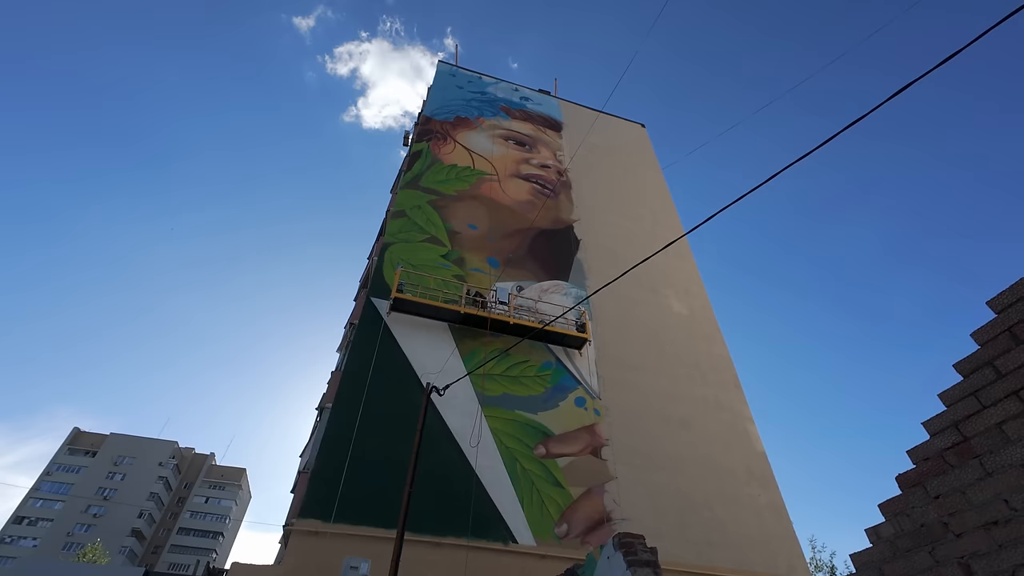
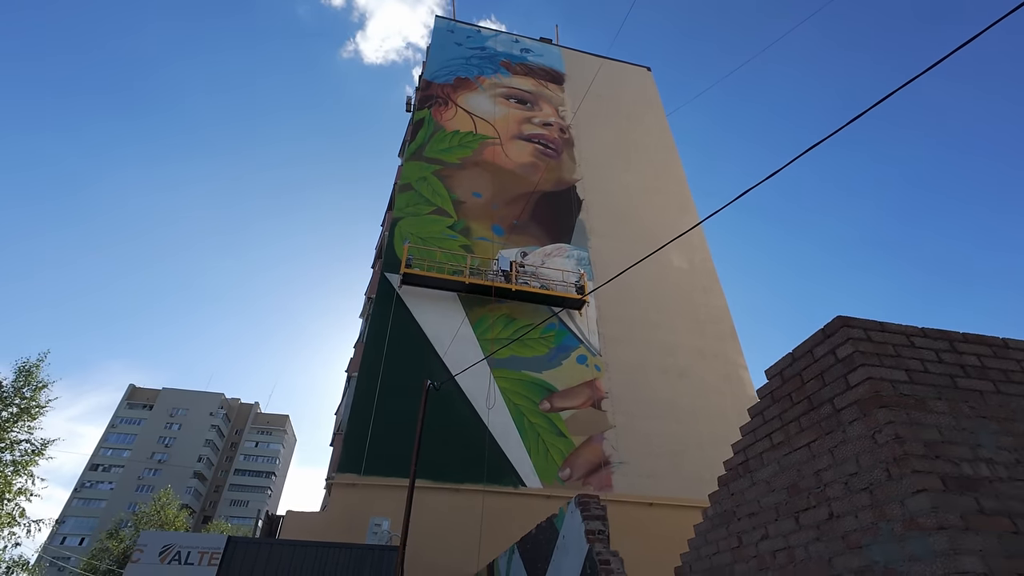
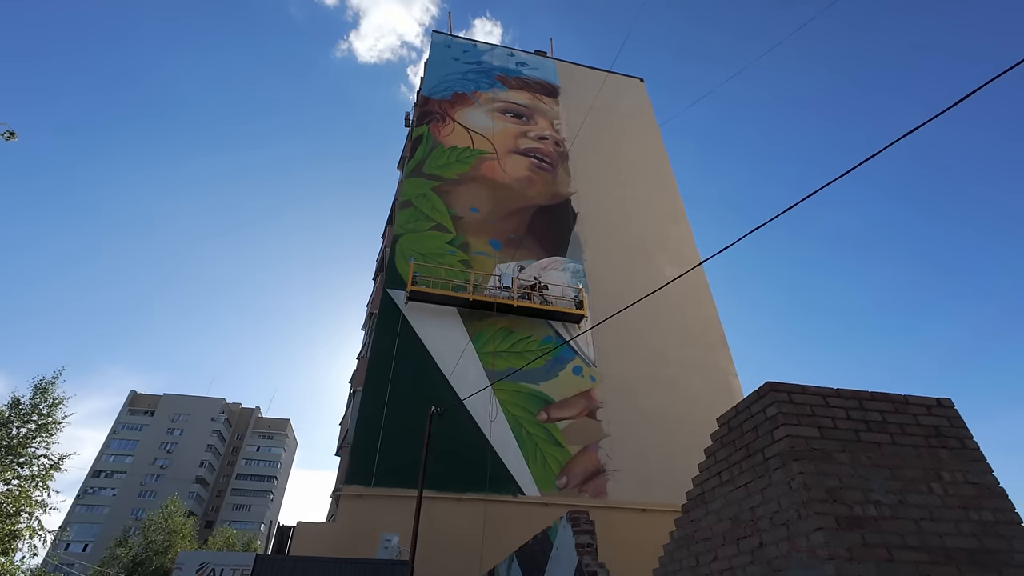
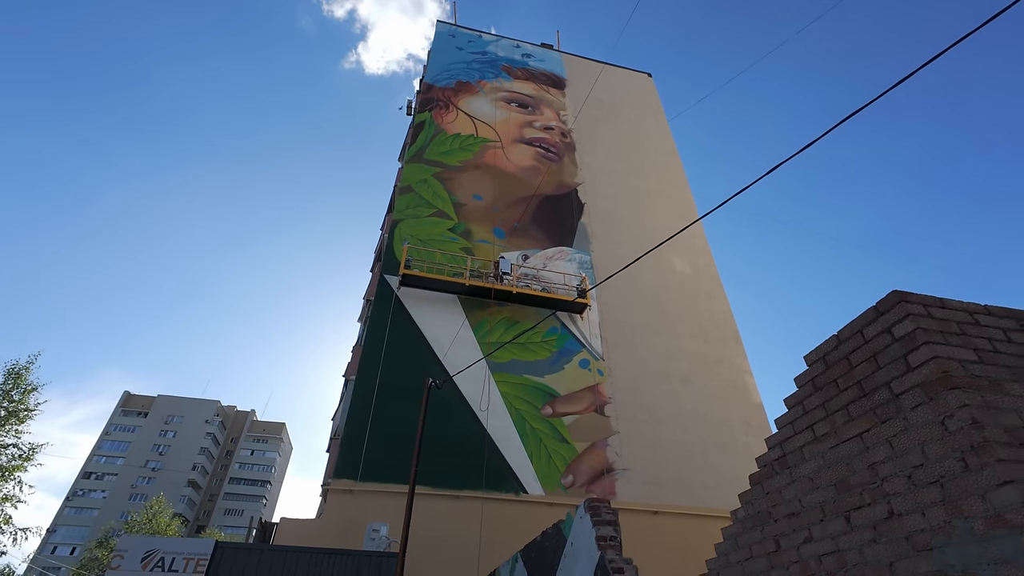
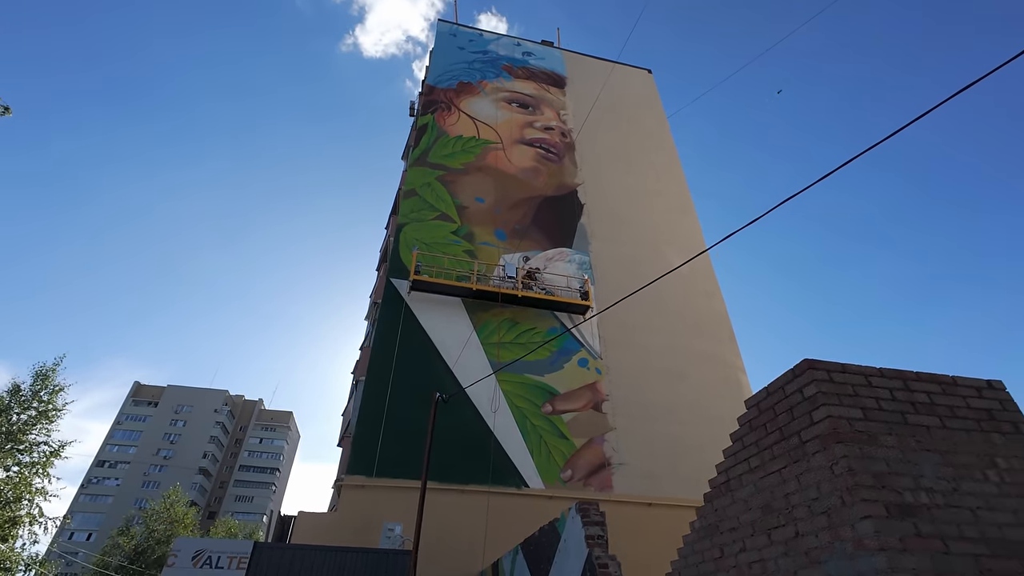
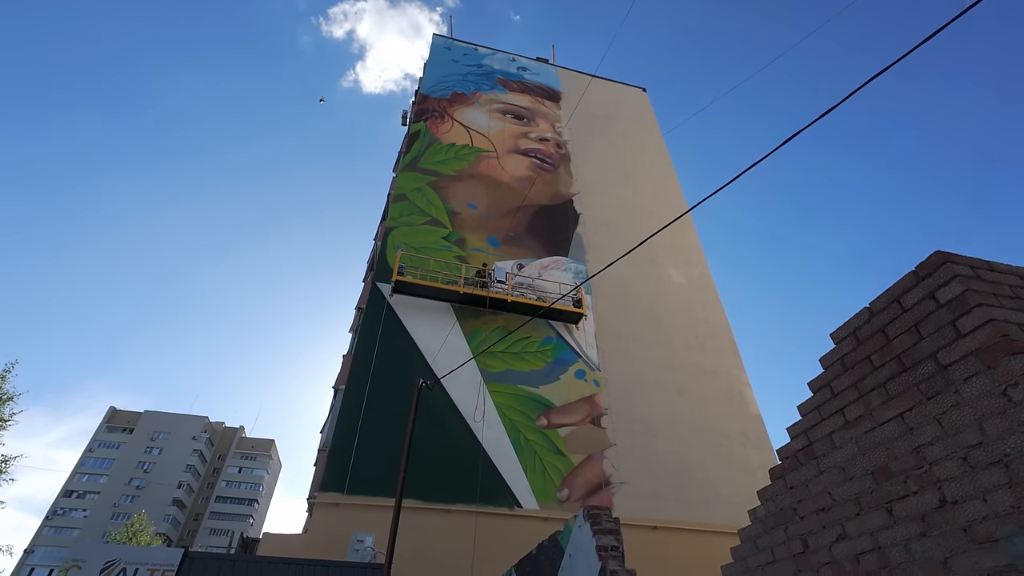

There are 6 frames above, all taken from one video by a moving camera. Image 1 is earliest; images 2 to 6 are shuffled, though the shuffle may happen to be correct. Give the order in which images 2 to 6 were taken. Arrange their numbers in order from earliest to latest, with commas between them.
6, 4, 2, 5, 3
